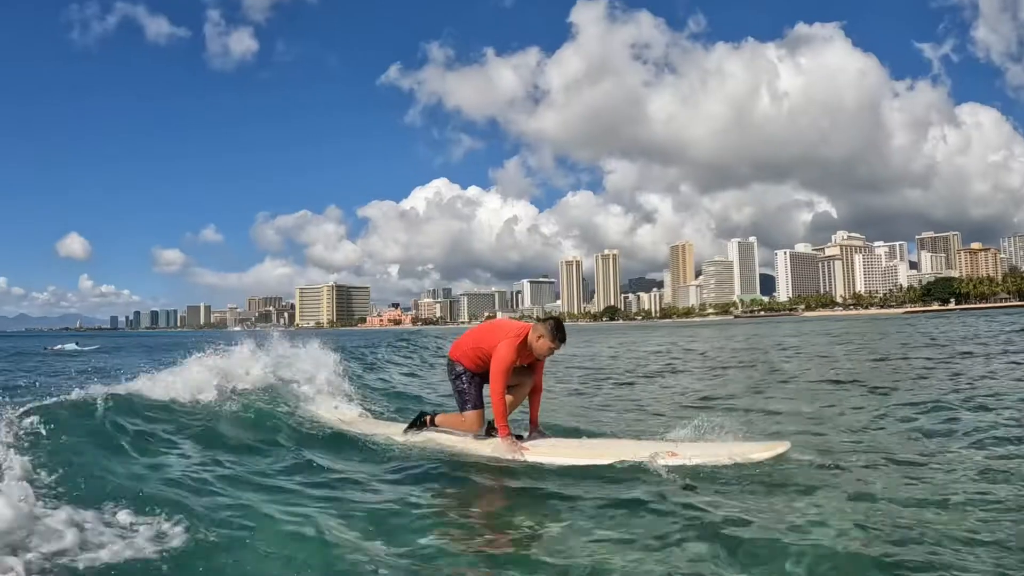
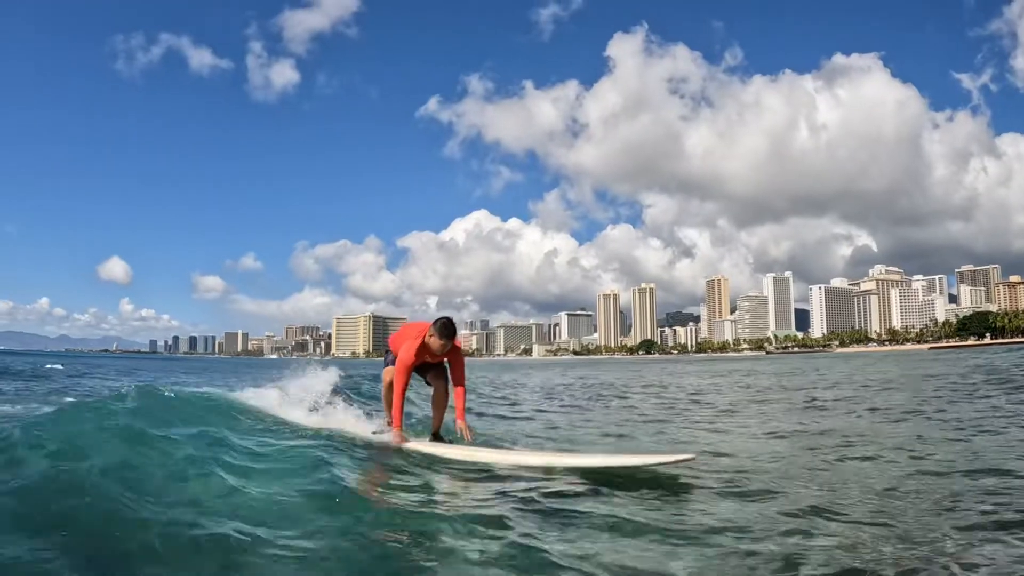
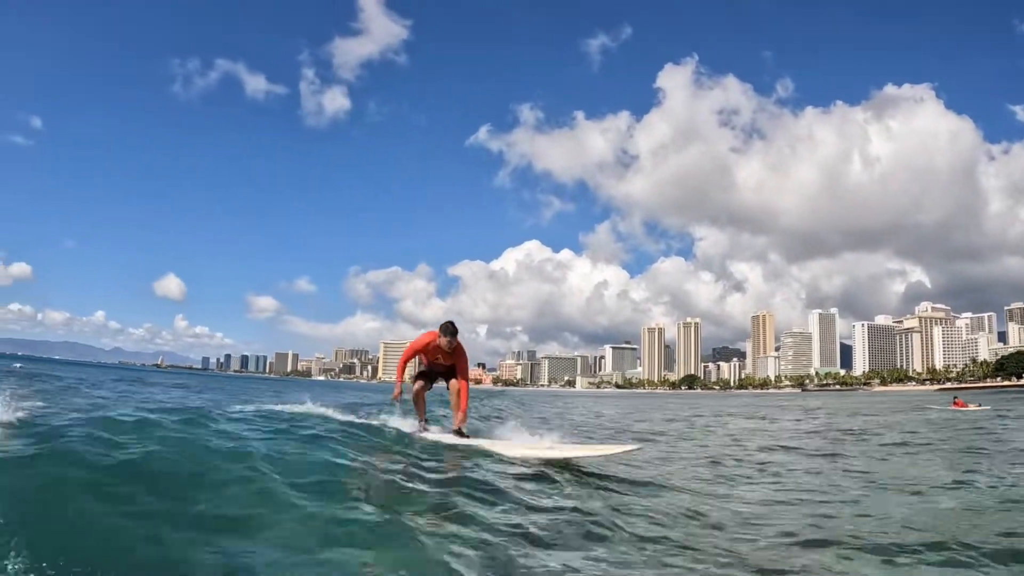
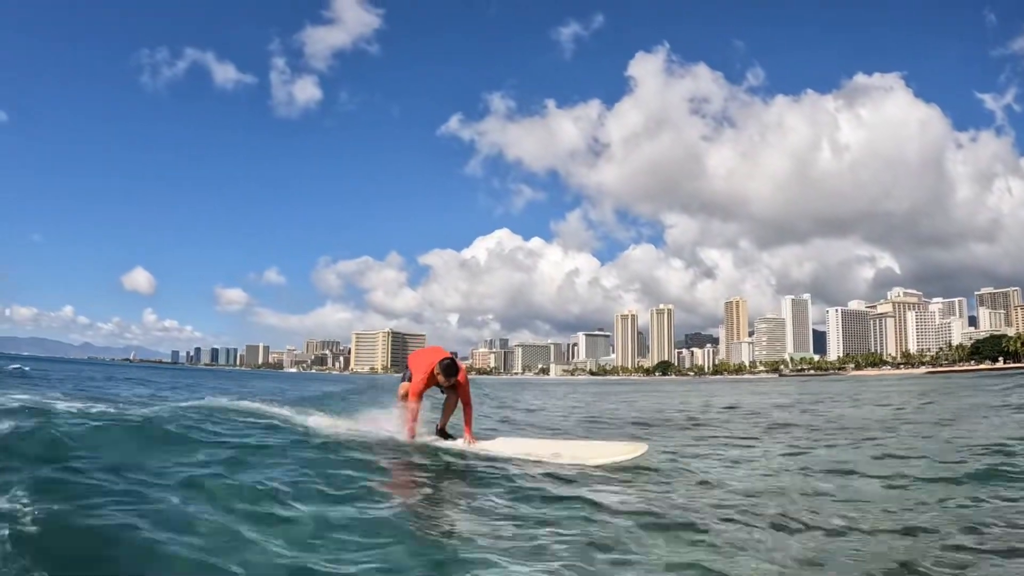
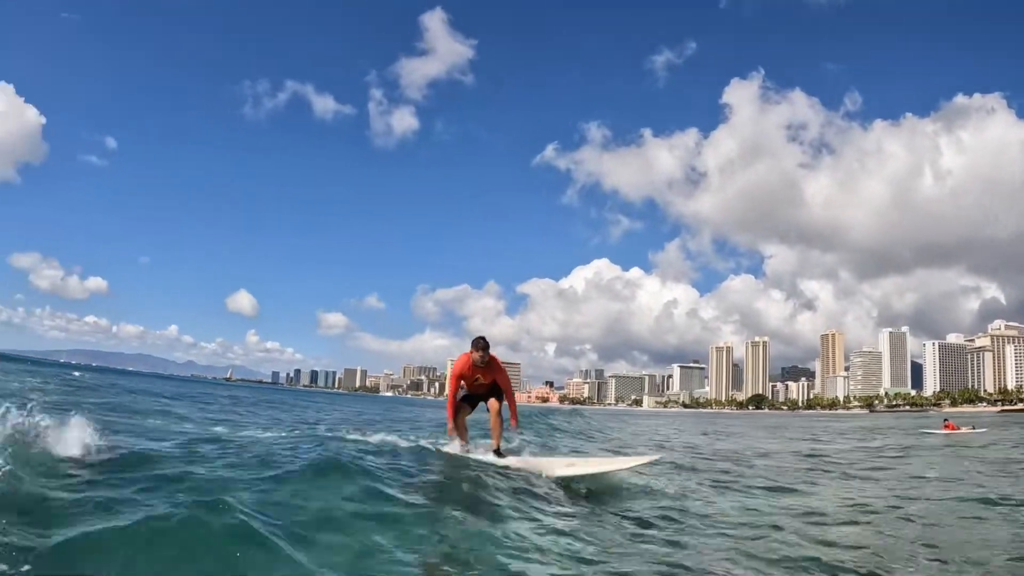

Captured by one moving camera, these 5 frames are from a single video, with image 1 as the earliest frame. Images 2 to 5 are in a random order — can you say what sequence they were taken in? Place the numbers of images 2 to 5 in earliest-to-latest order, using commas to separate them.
2, 4, 3, 5
